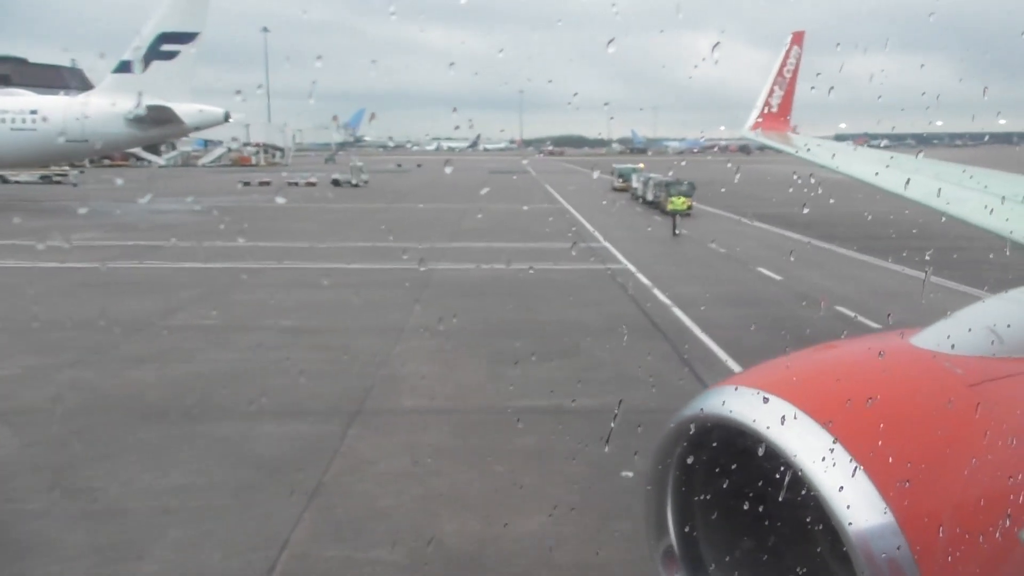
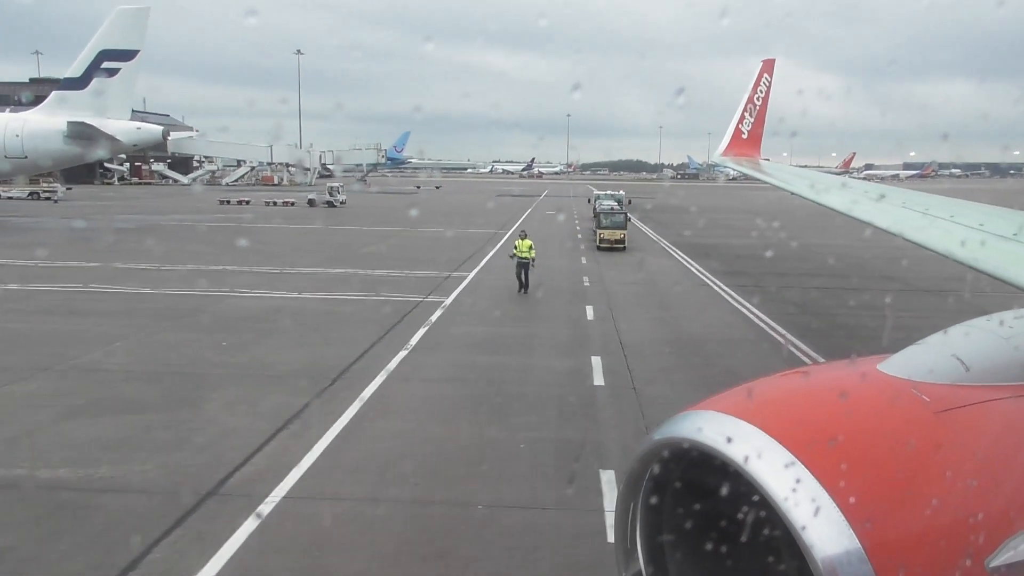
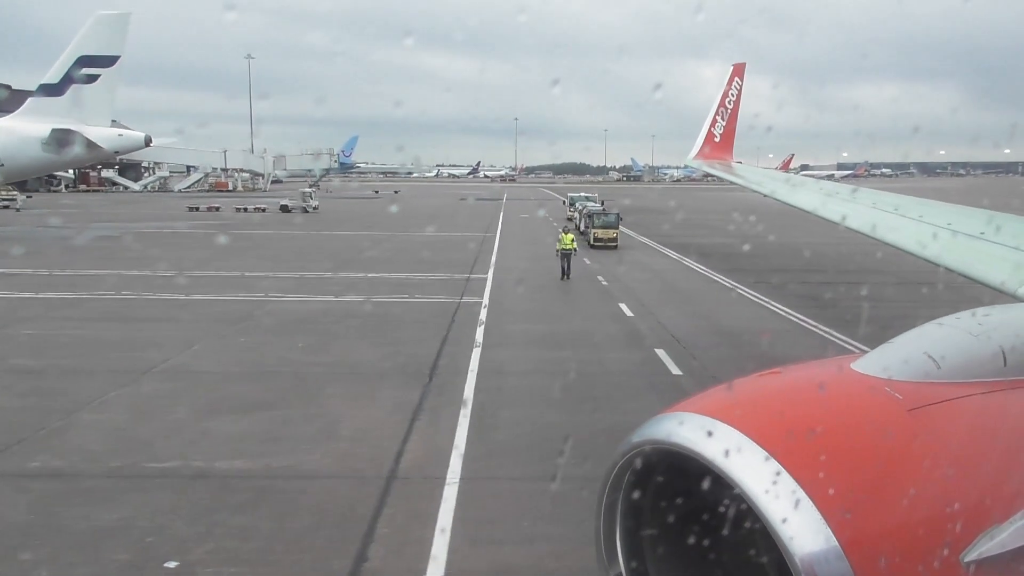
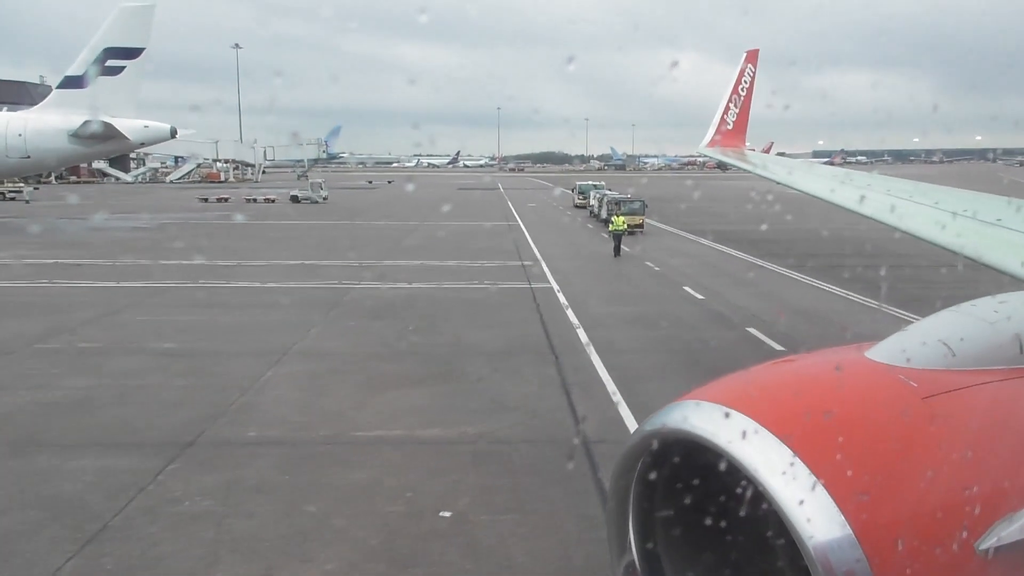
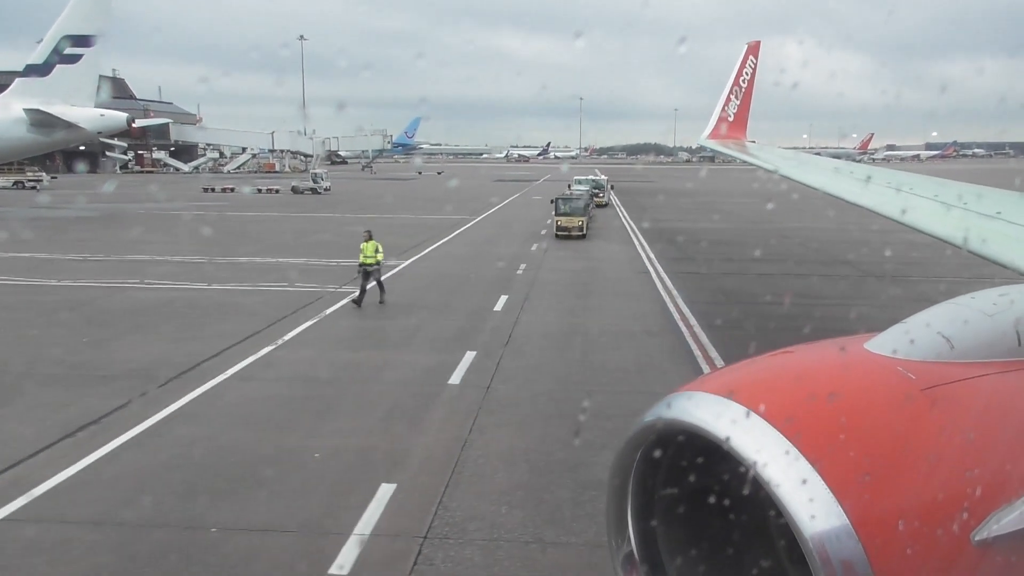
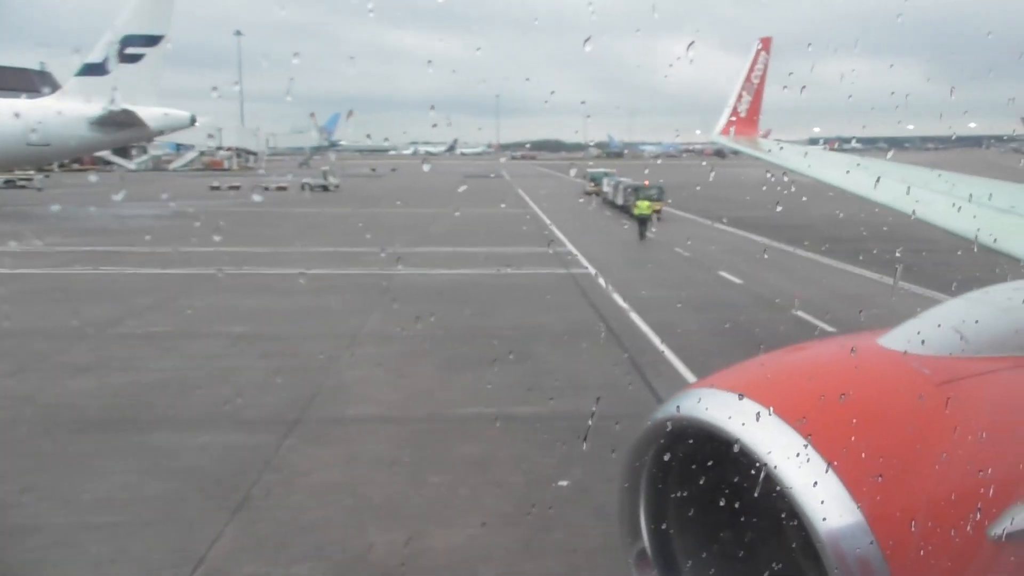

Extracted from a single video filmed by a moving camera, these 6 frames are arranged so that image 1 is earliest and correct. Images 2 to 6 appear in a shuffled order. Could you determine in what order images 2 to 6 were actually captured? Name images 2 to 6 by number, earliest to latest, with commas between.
6, 4, 3, 2, 5
